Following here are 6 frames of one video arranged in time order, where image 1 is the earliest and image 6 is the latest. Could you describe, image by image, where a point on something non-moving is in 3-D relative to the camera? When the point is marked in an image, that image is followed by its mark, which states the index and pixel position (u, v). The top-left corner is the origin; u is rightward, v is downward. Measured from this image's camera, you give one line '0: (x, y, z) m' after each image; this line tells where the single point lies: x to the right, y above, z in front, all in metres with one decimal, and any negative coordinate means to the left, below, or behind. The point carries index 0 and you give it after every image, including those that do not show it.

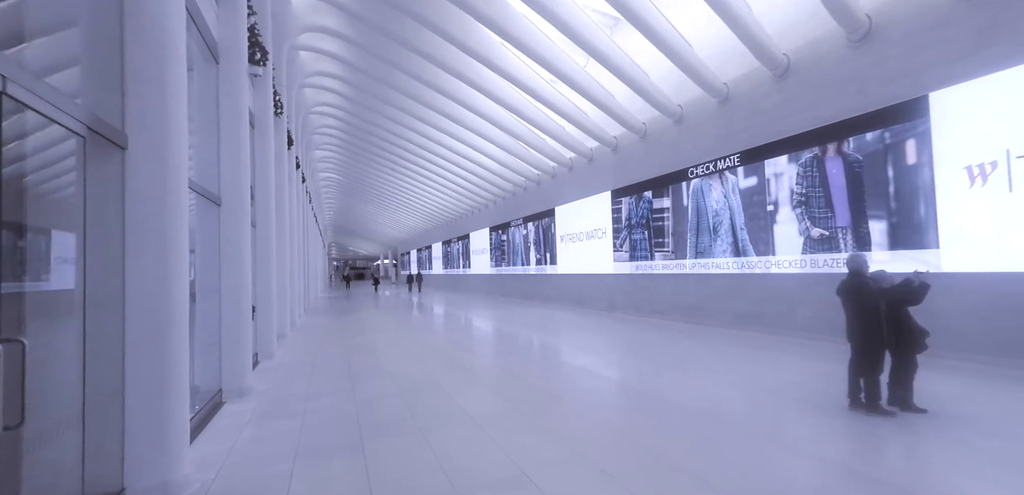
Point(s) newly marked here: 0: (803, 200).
0: (+5.9, +1.0, +6.7) m
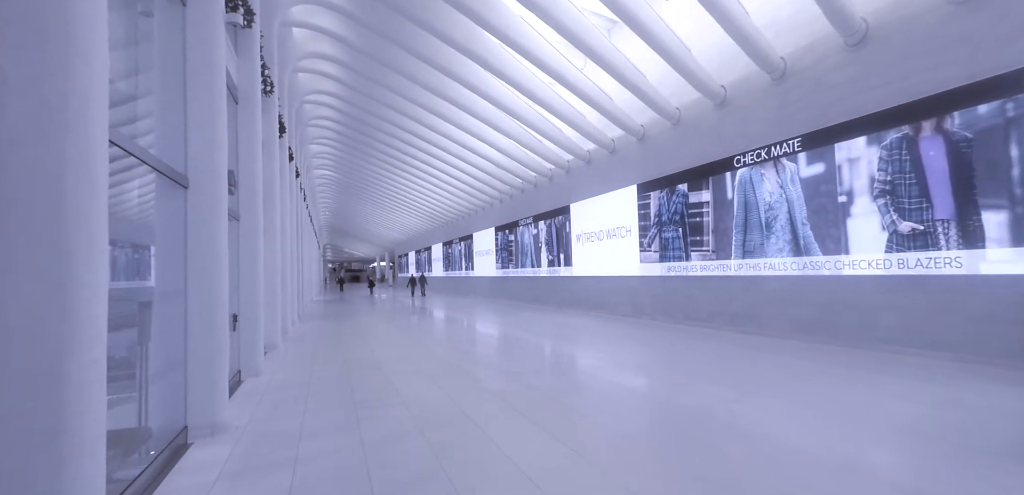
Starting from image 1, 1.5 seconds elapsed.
0: (+6.4, +1.0, +5.7) m
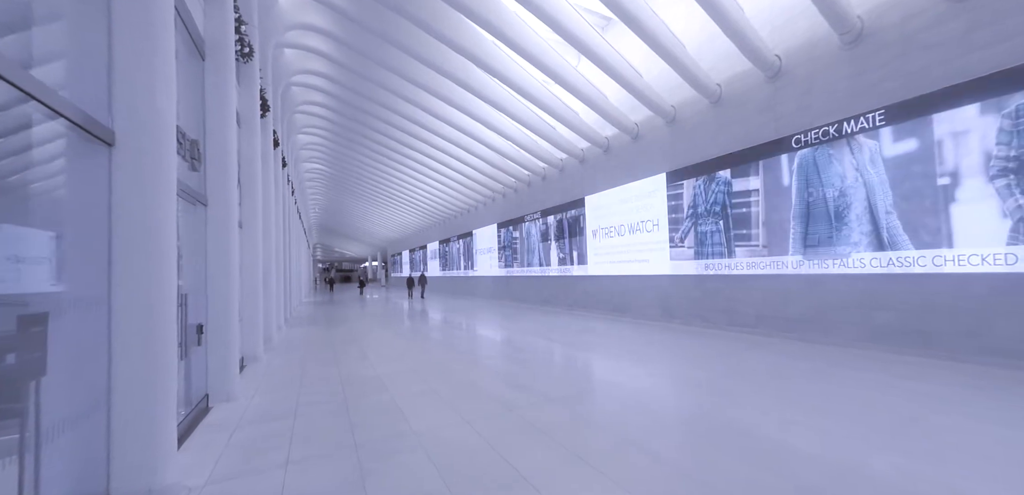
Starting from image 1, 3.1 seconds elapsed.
0: (+7.0, +1.1, +4.7) m
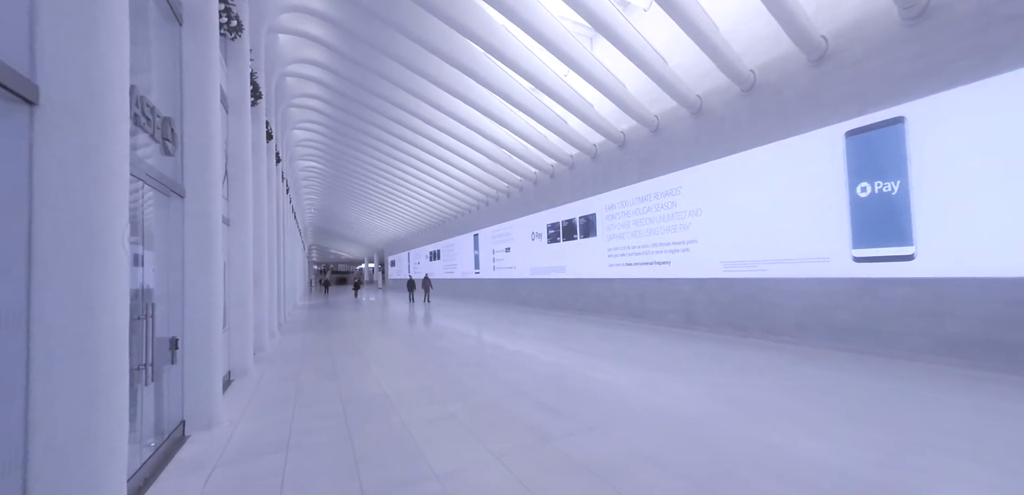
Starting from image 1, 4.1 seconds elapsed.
0: (+7.4, +1.1, +4.1) m
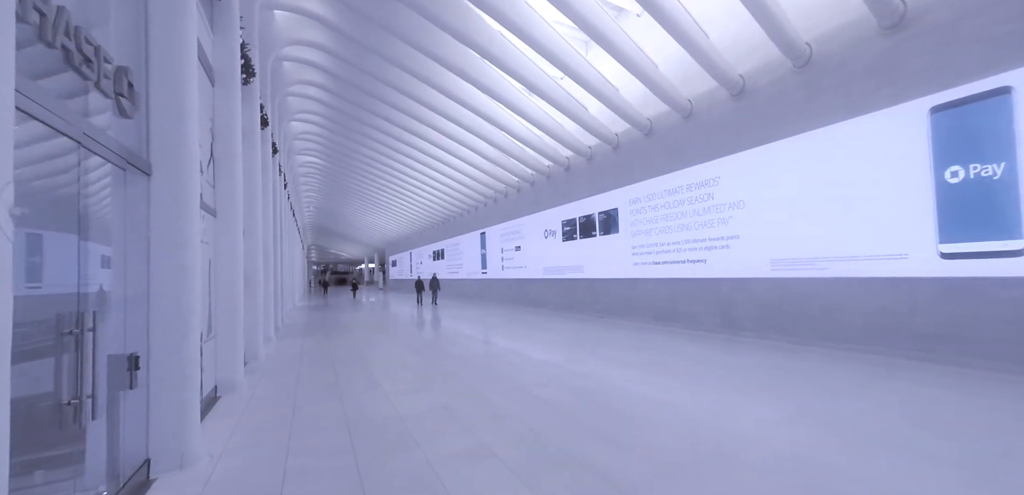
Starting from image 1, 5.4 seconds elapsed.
0: (+7.9, +1.2, +3.2) m
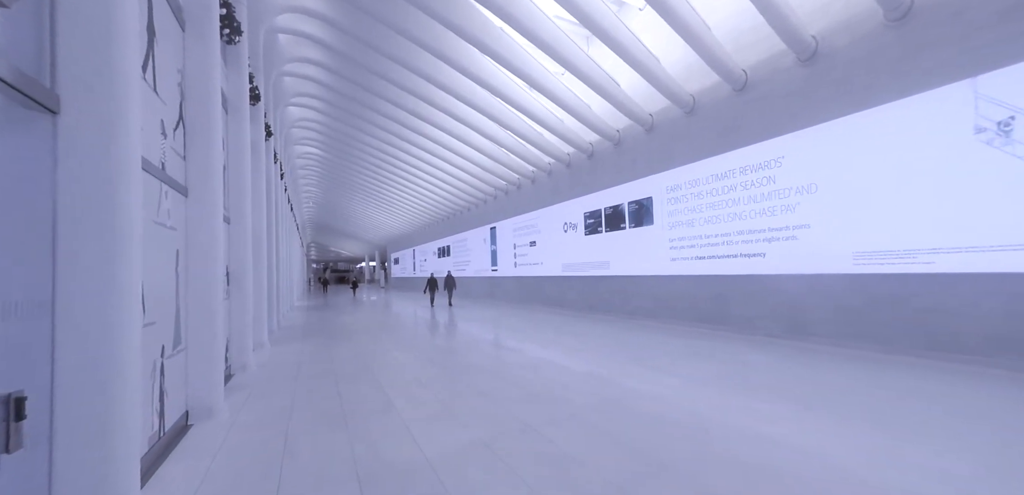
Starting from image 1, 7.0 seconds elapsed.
0: (+8.6, +1.4, +2.1) m
